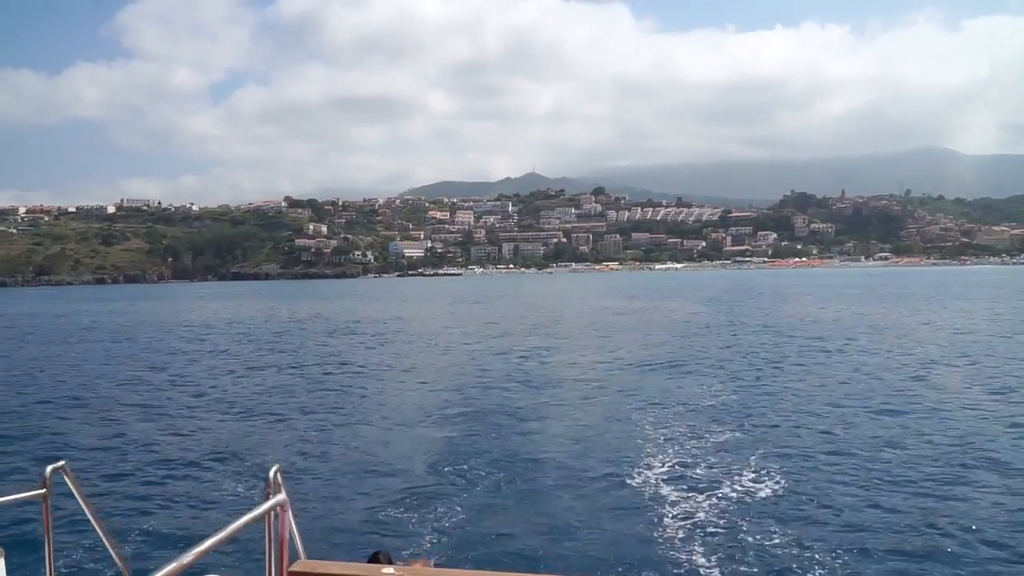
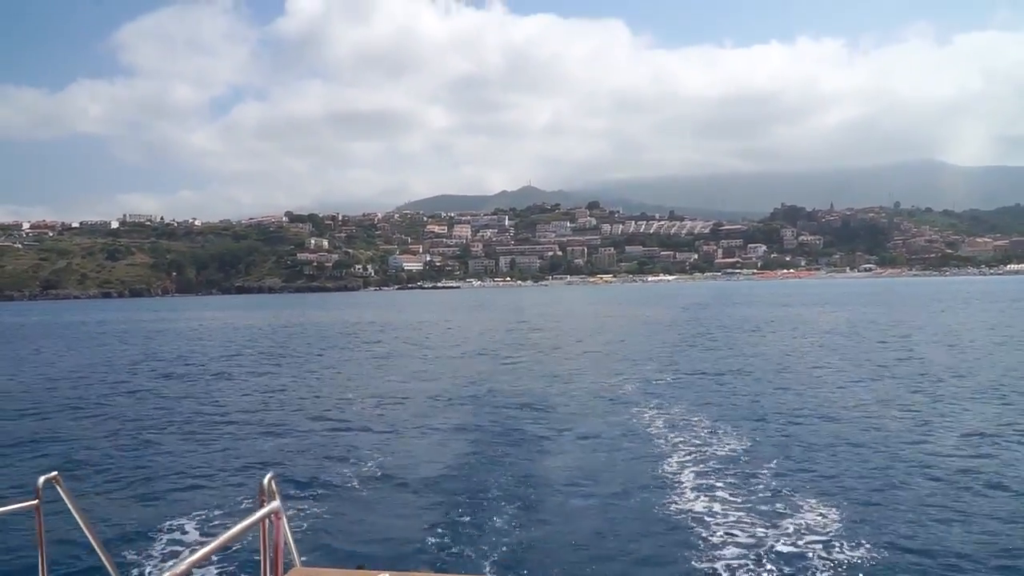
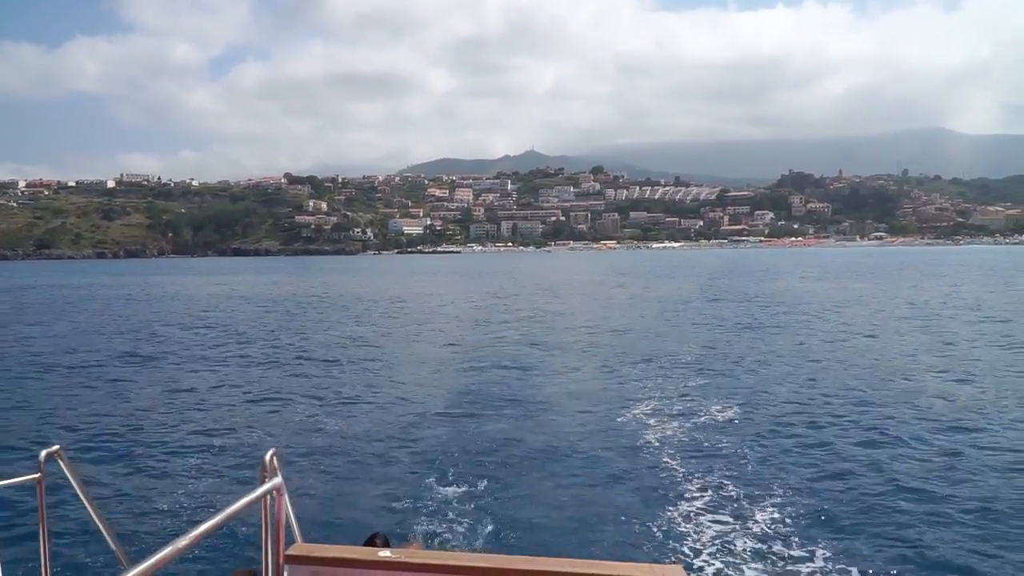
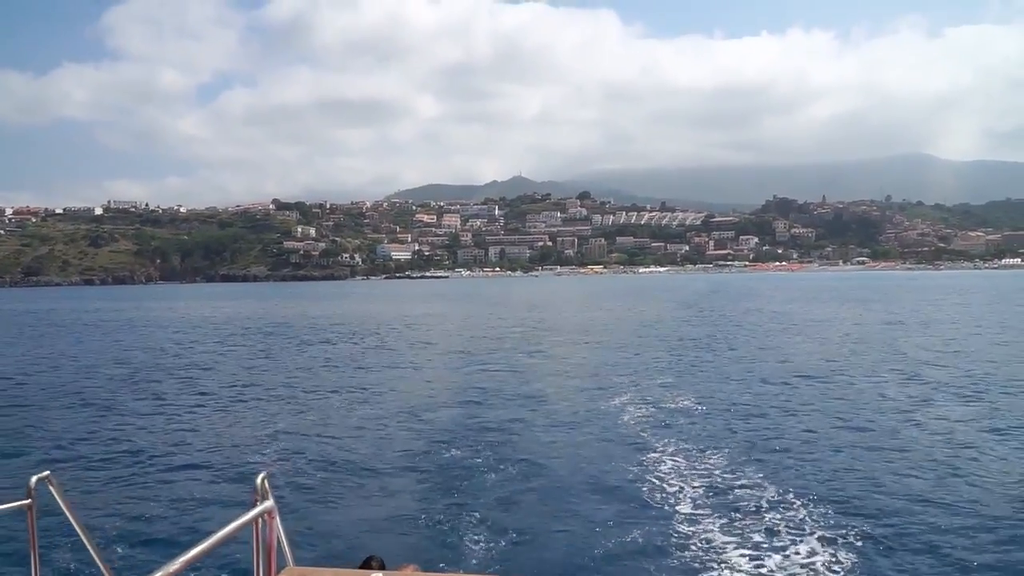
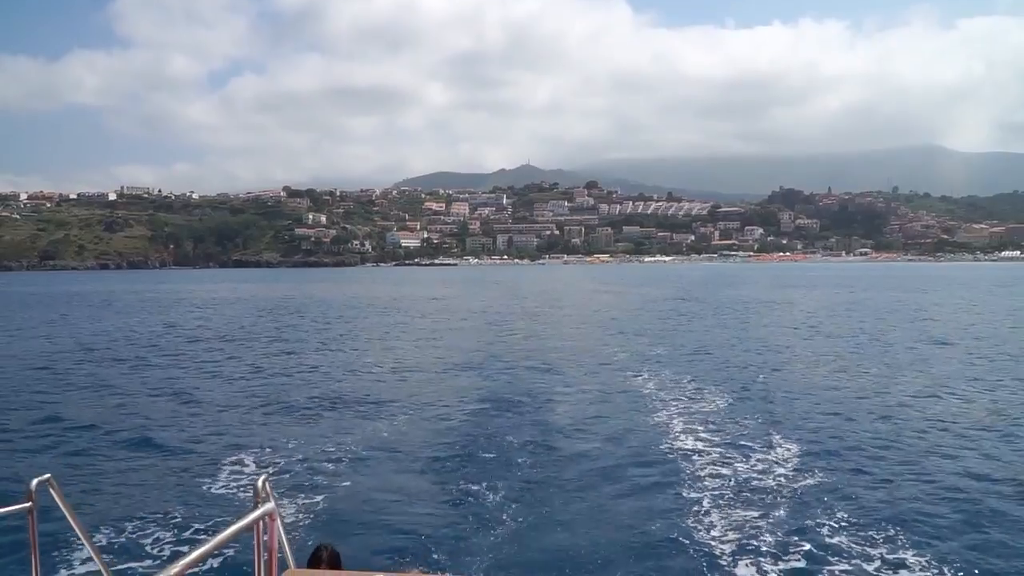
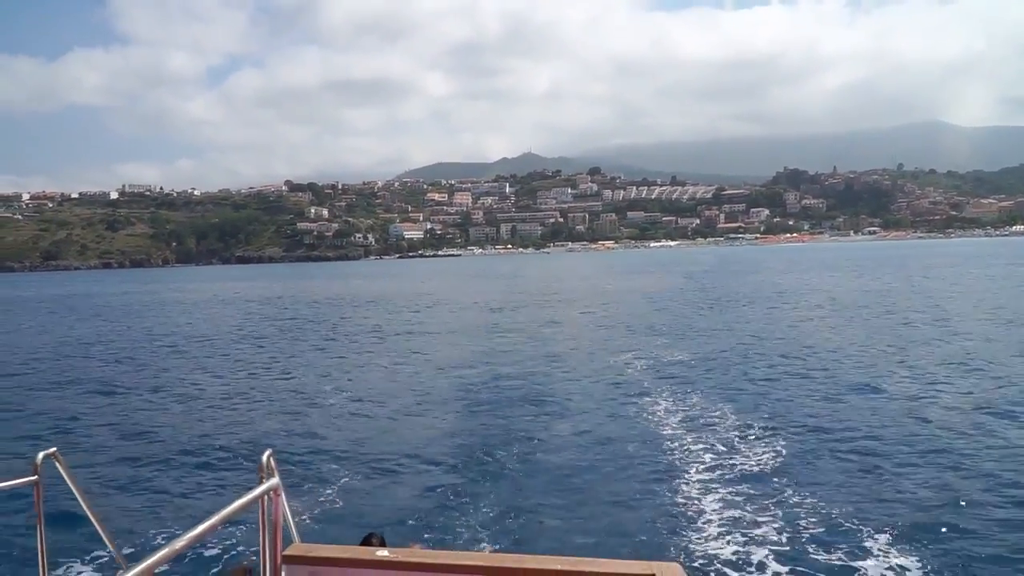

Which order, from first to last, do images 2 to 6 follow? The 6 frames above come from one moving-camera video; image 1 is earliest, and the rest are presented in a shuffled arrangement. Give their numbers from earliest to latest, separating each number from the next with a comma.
3, 4, 6, 2, 5
